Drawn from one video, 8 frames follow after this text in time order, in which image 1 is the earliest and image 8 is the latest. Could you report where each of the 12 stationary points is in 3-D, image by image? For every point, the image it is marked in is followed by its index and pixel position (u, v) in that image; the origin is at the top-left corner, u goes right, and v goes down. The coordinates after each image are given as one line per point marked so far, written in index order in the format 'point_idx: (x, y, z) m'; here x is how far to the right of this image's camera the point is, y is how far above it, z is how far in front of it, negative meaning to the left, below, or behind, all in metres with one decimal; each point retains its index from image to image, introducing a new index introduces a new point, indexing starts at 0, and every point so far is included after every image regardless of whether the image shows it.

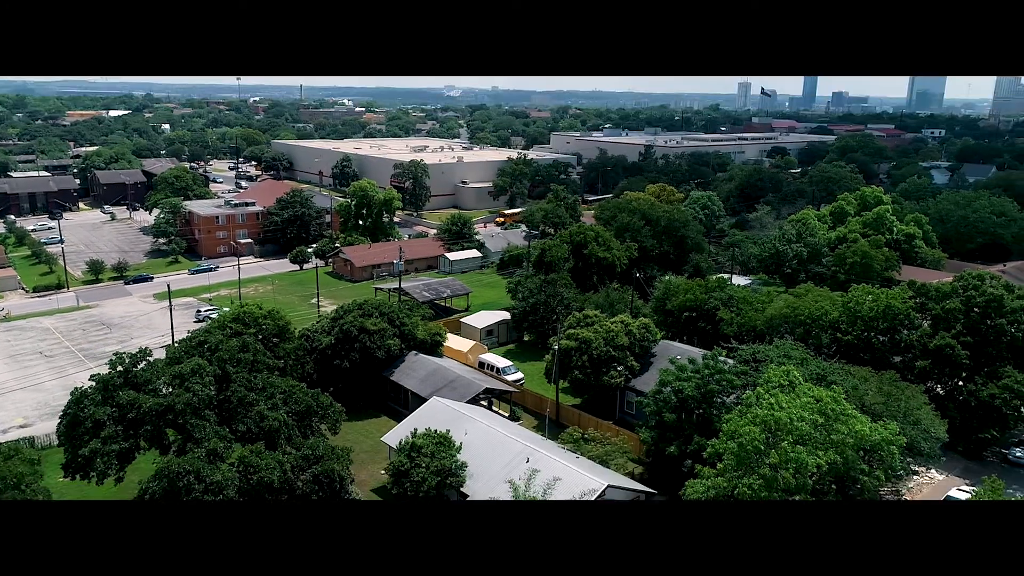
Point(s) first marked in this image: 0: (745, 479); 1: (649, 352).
0: (+3.9, -3.0, +12.1) m
1: (+3.0, -2.0, +19.4) m
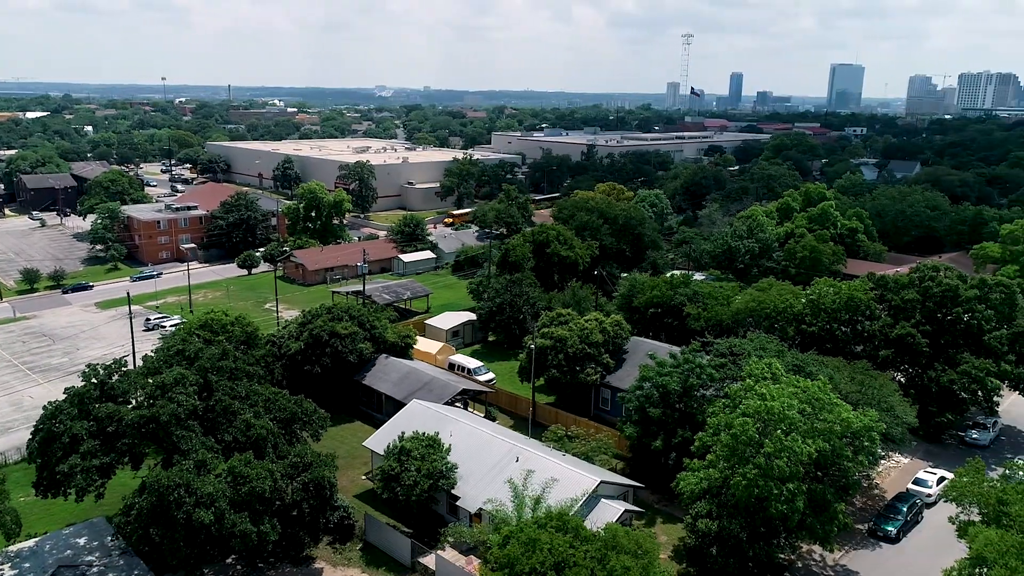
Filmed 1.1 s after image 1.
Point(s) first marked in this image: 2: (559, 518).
0: (+3.9, -2.9, +12.5) m
1: (+2.4, -1.9, +19.6) m
2: (+0.7, -3.3, +11.3) m
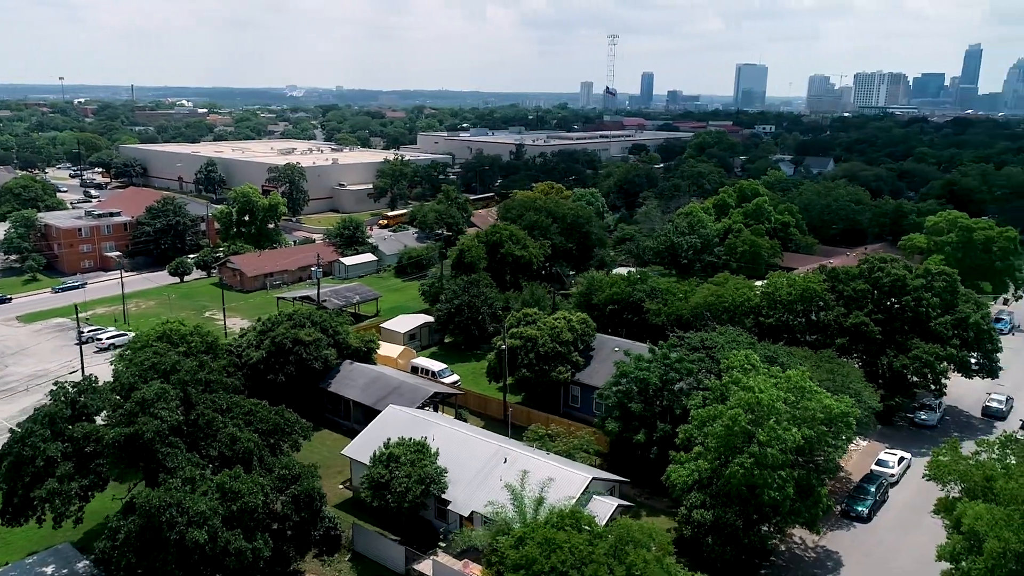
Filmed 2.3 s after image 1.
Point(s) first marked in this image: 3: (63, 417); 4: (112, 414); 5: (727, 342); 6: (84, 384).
0: (+3.9, -2.8, +12.9) m
1: (+1.7, -1.9, +19.8) m
2: (+0.9, -3.3, +11.4) m
3: (-7.3, -2.1, +12.8) m
4: (-6.6, -2.1, +13.1) m
5: (+4.8, -1.2, +17.4) m
6: (-7.3, -1.7, +13.5) m
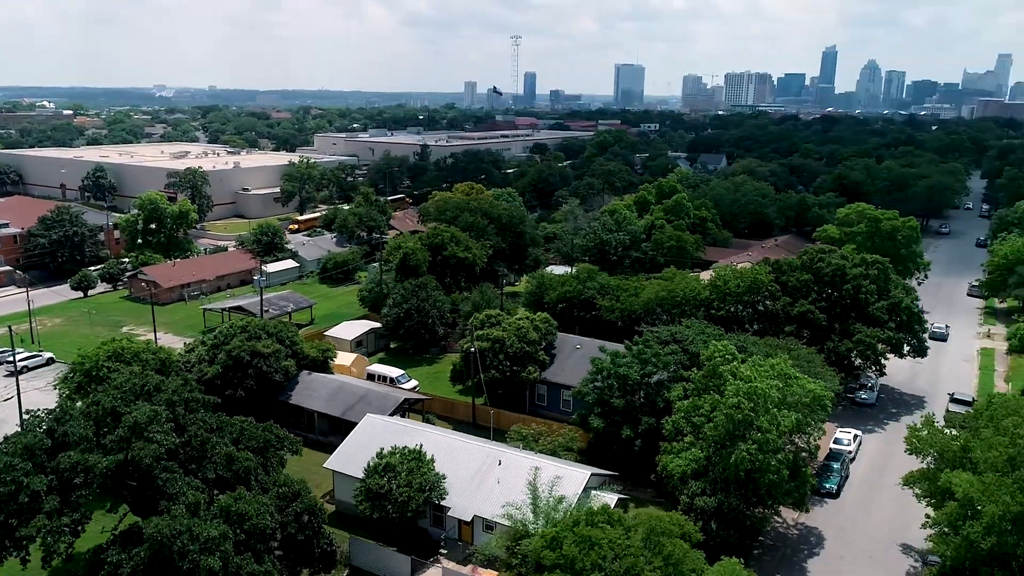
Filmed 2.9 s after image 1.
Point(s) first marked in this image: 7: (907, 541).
0: (+4.1, -2.7, +13.5) m
1: (+0.8, -1.9, +20.0) m
2: (+1.3, -3.3, +11.6) m
3: (-7.0, -2.4, +11.8) m
4: (-6.4, -2.4, +12.2) m
5: (+4.2, -1.1, +18.0) m
6: (-7.2, -2.0, +12.5) m
7: (+7.6, -4.8, +15.1) m
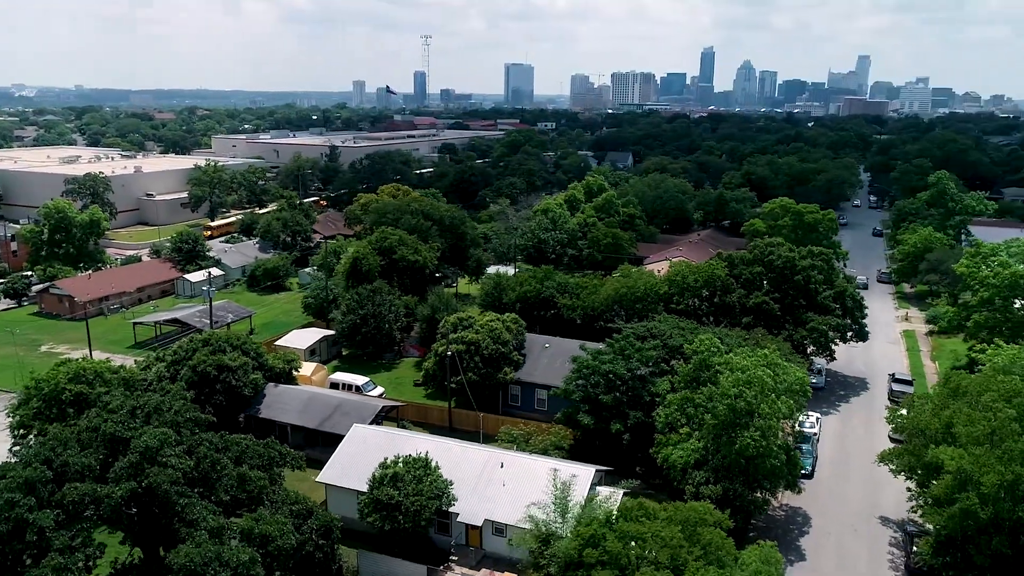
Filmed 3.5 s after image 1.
0: (+4.3, -2.6, +14.1) m
1: (+0.2, -1.9, +20.1) m
2: (+1.8, -3.3, +11.8) m
3: (-6.5, -2.7, +11.0) m
4: (-5.9, -2.6, +11.4) m
5: (+3.8, -1.0, +18.6) m
6: (-6.8, -2.3, +11.7) m
7: (+7.7, -4.6, +16.2) m
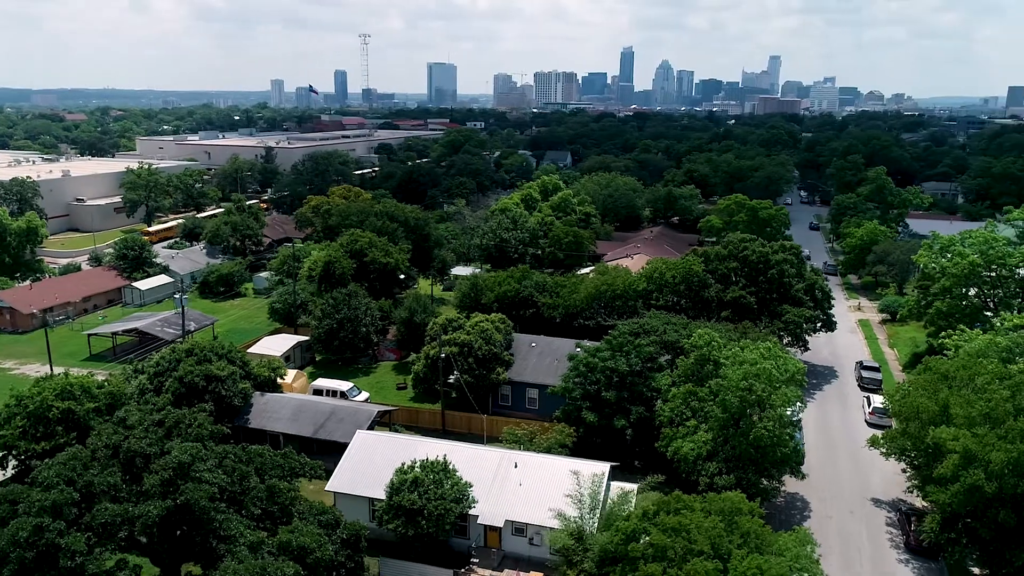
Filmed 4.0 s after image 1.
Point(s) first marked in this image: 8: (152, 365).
0: (+4.6, -2.5, +14.5) m
1: (0.0, -1.9, +20.2) m
2: (+2.3, -3.3, +12.0) m
3: (-5.8, -2.9, +10.4) m
4: (-5.3, -2.8, +10.9) m
5: (+3.7, -0.9, +19.0) m
6: (-6.2, -2.4, +11.1) m
7: (+7.8, -4.5, +16.9) m
8: (-8.4, -1.8, +18.4) m
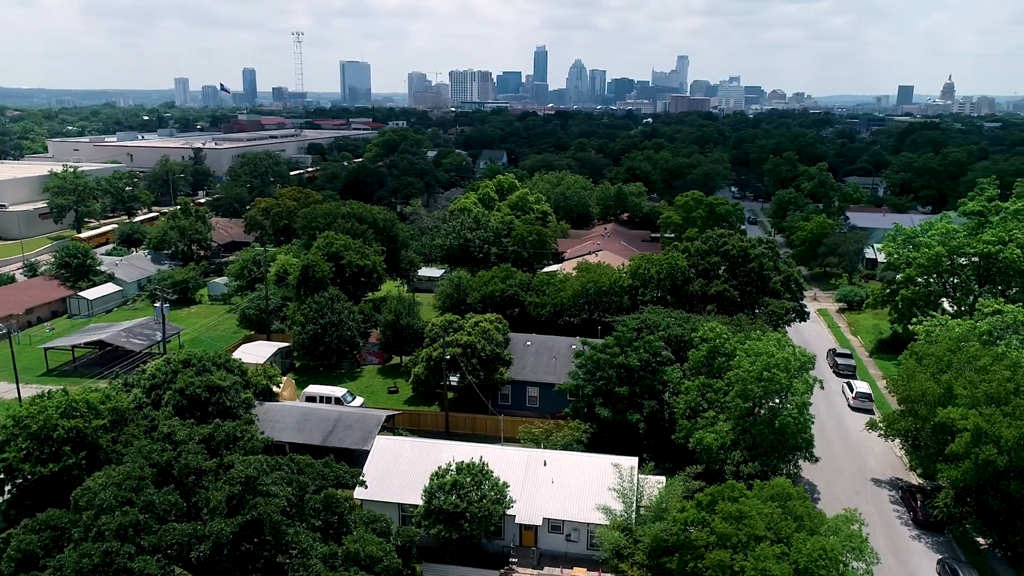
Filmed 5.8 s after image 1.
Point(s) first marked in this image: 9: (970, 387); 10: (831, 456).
0: (+5.2, -2.4, +15.1) m
1: (0.0, -1.9, +20.2) m
2: (+3.2, -3.2, +12.4) m
3: (-4.7, -3.0, +9.9) m
4: (-4.3, -2.9, +10.5) m
5: (+3.8, -0.8, +19.4) m
6: (-5.2, -2.6, +10.6) m
7: (+8.2, -4.2, +17.8) m
8: (-8.2, -2.0, +17.6) m
9: (+8.9, -1.9, +15.2) m
10: (+7.5, -4.0, +18.6) m
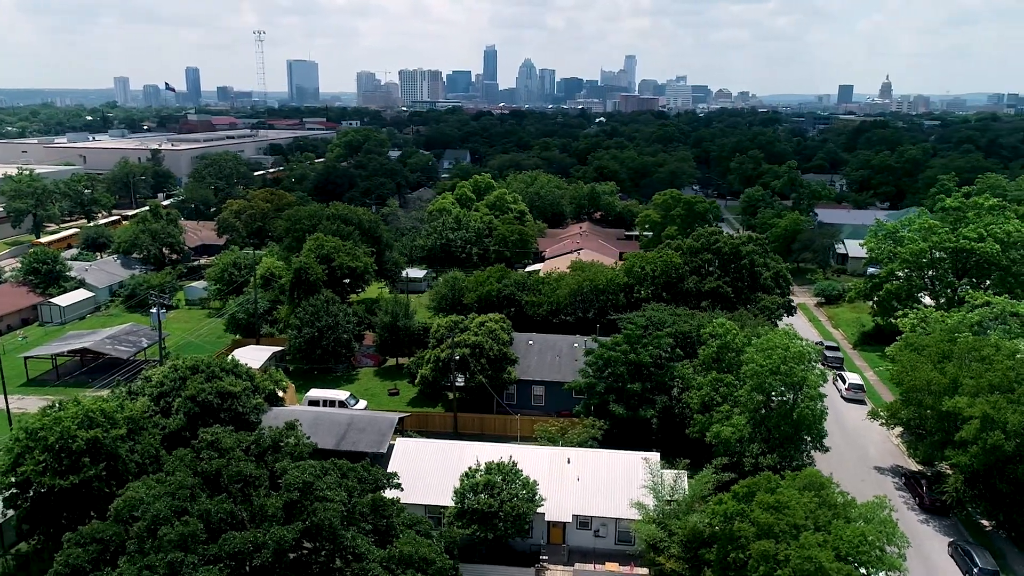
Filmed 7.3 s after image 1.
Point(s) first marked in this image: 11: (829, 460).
0: (+5.7, -2.3, +15.5) m
1: (+0.1, -1.9, +20.3) m
2: (+3.9, -3.1, +12.7) m
3: (-3.9, -3.1, +9.8) m
4: (-3.5, -3.0, +10.4) m
5: (+3.9, -0.7, +19.7) m
6: (-4.4, -2.7, +10.4) m
7: (+8.5, -4.1, +18.4) m
8: (-7.8, -2.1, +17.2) m
9: (+9.3, -1.8, +15.9) m
10: (+7.8, -3.9, +19.2) m
11: (+7.5, -4.1, +18.6) m
